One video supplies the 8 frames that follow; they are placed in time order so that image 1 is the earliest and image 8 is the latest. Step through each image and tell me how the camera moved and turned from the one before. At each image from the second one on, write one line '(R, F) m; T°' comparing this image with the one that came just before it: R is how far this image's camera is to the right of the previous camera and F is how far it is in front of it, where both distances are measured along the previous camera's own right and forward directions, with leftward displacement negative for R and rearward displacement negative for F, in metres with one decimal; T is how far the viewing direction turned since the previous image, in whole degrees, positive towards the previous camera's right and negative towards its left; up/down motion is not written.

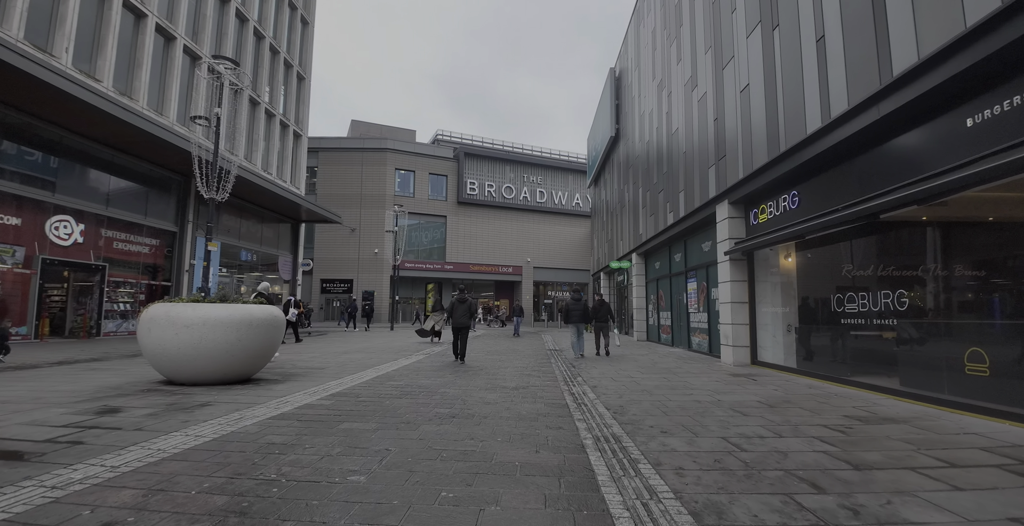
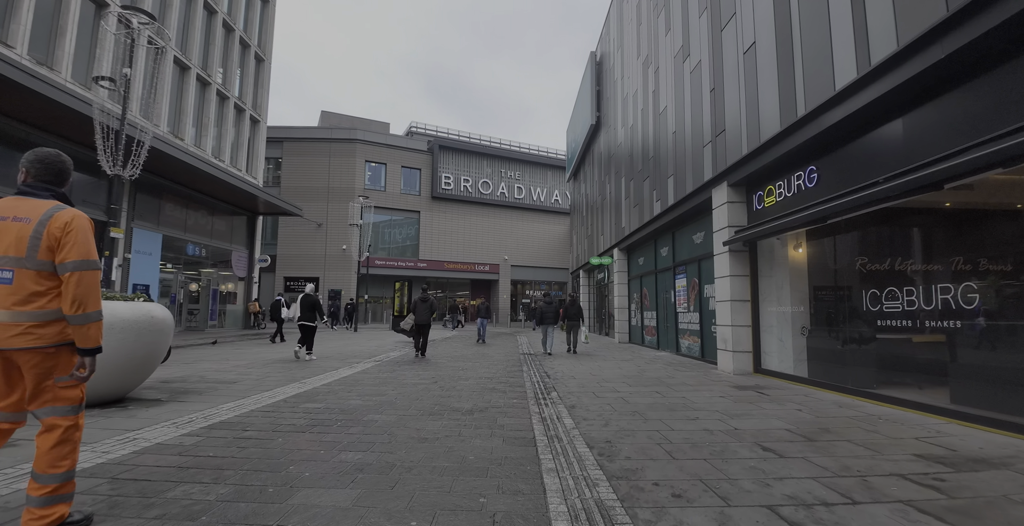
(+0.3, +1.6) m; +3°
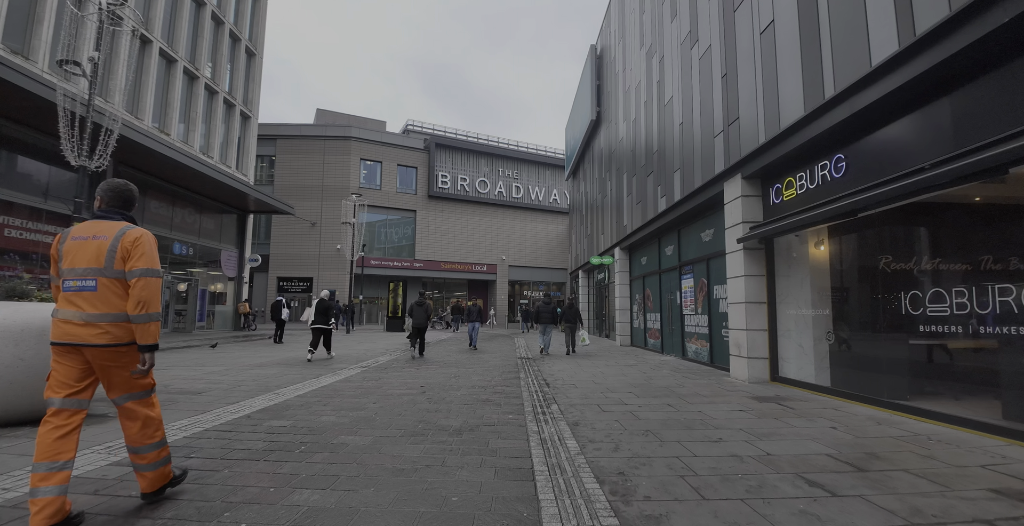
(0.0, +0.7) m; 0°
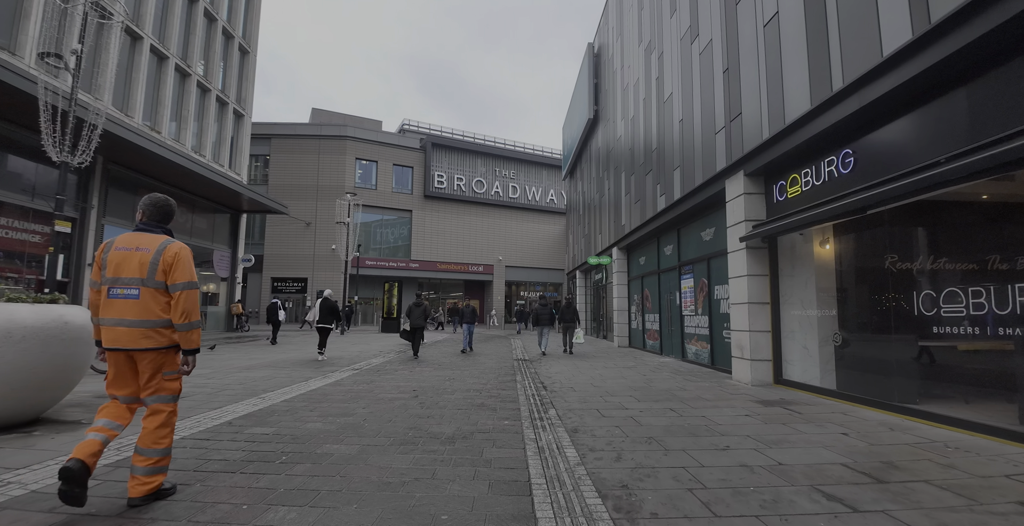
(0.0, +0.2) m; 0°
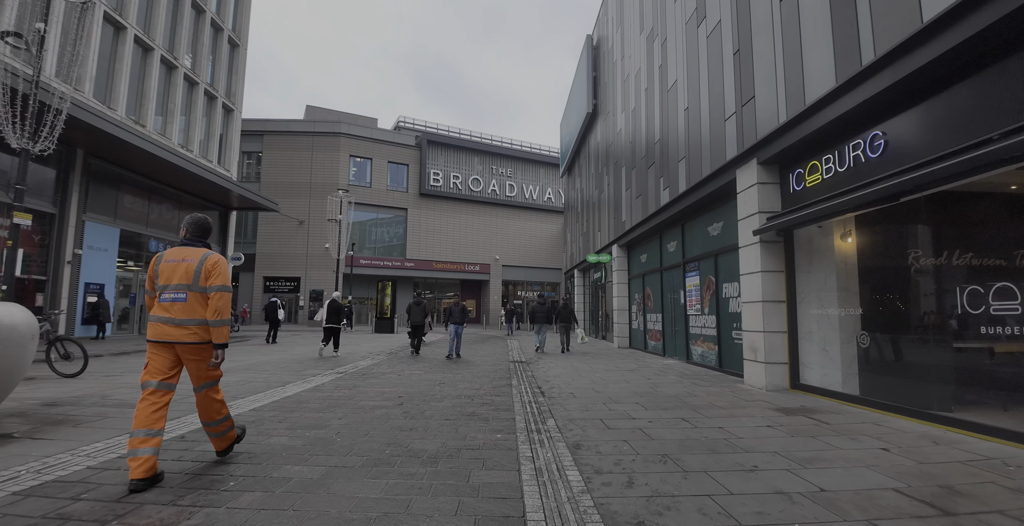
(0.0, +0.6) m; 0°
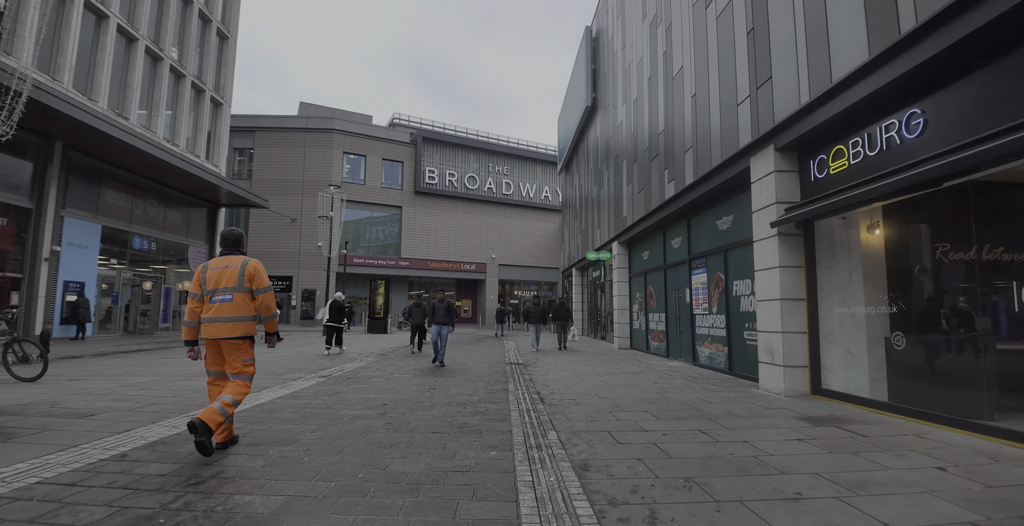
(0.0, +0.6) m; 0°
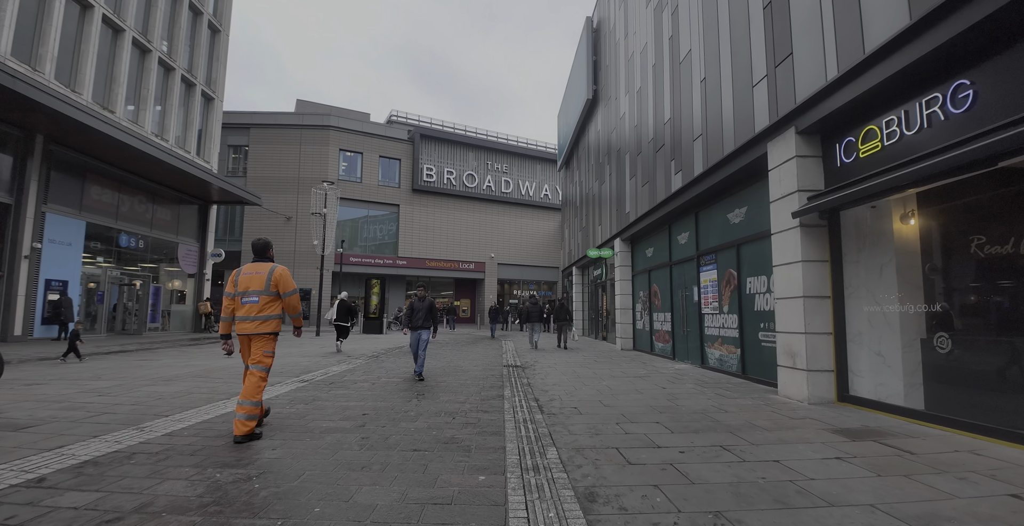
(+0.1, +0.6) m; 0°
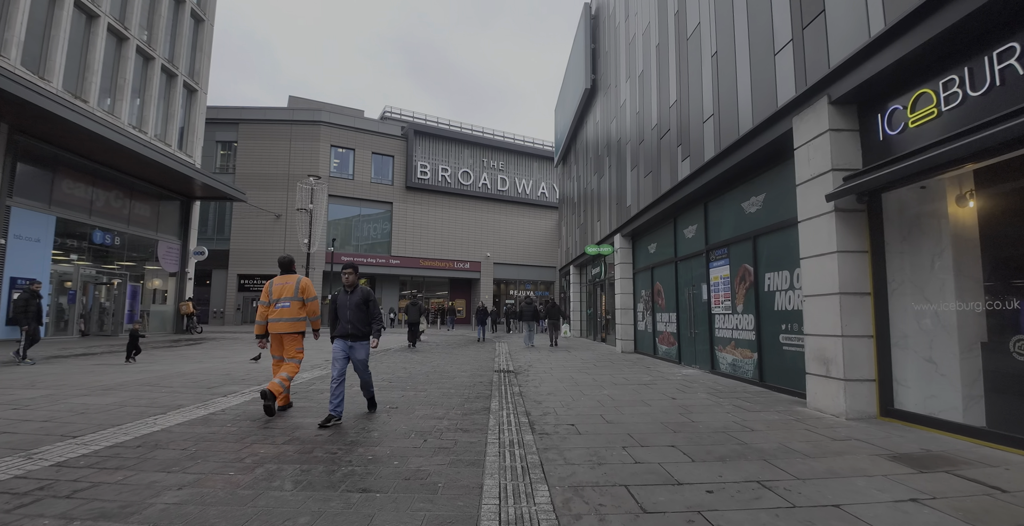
(+0.1, +0.9) m; 0°
